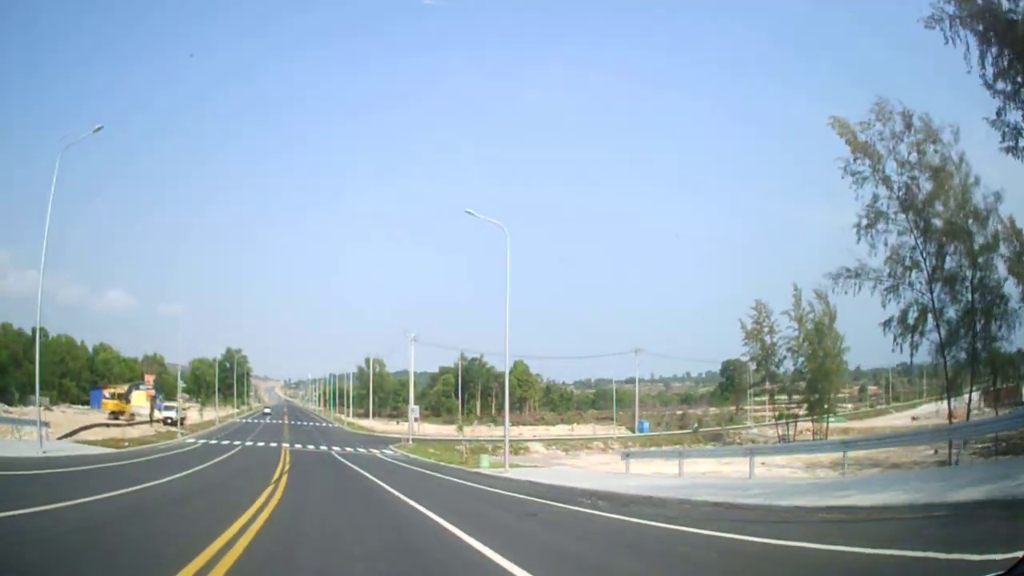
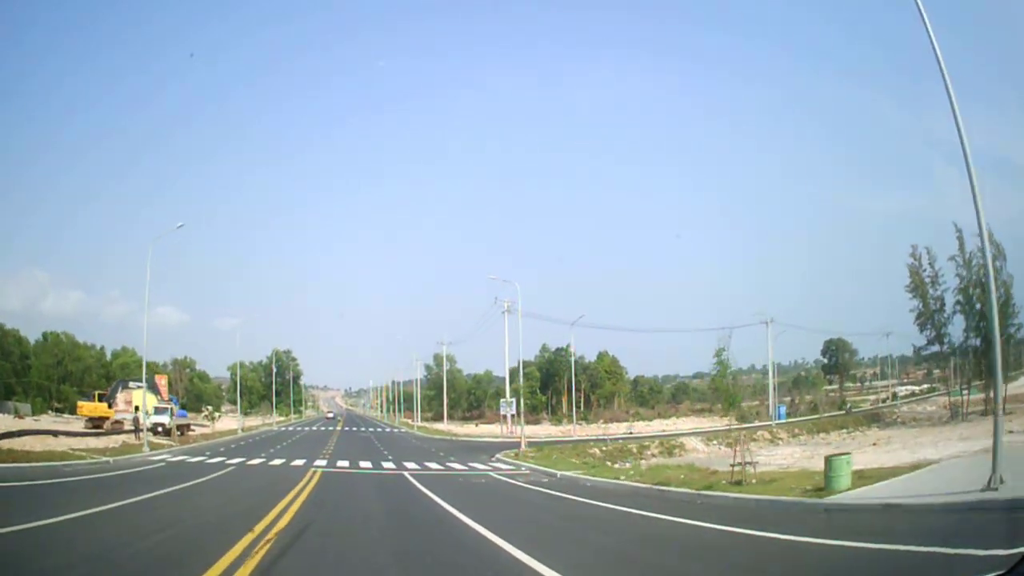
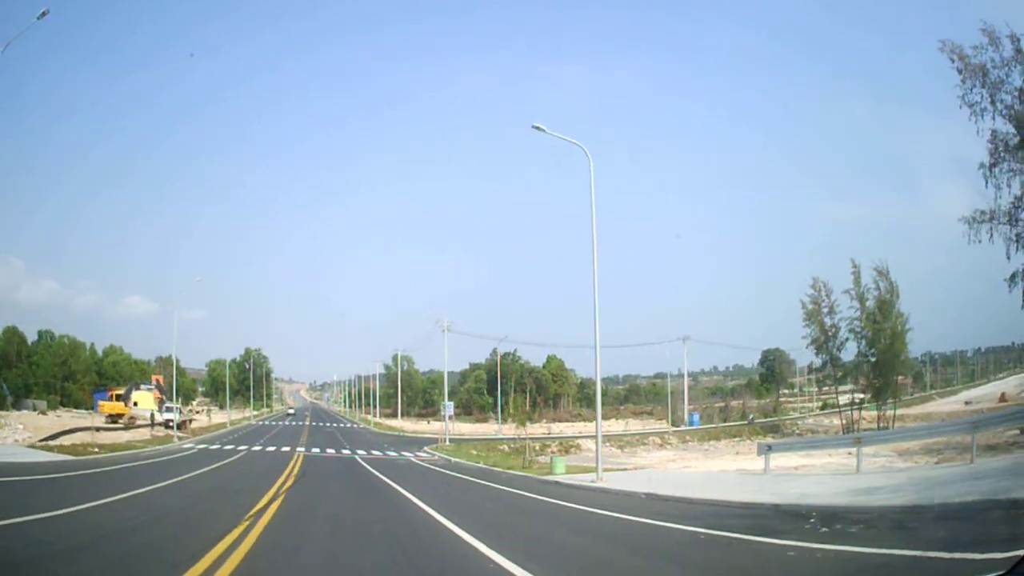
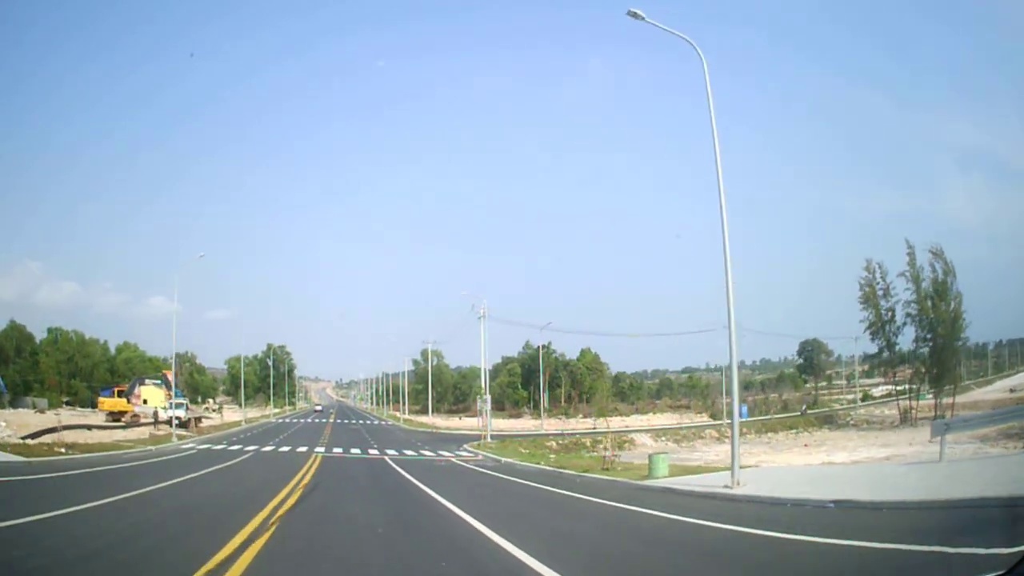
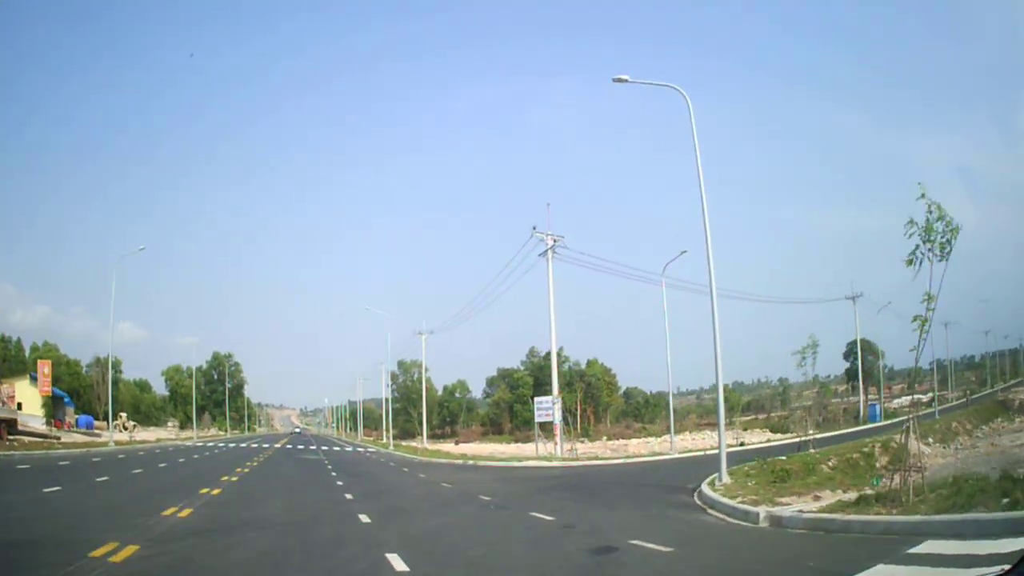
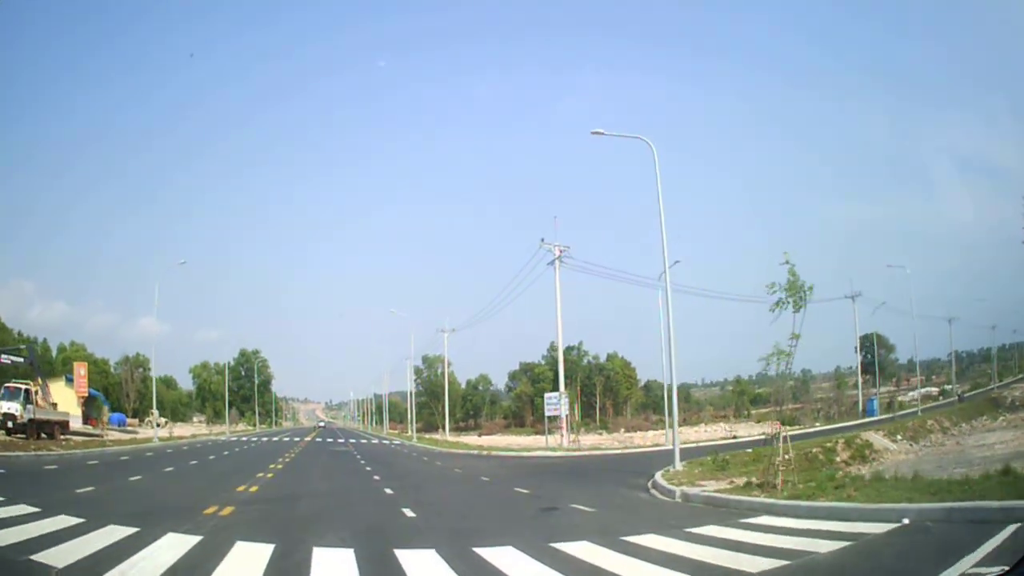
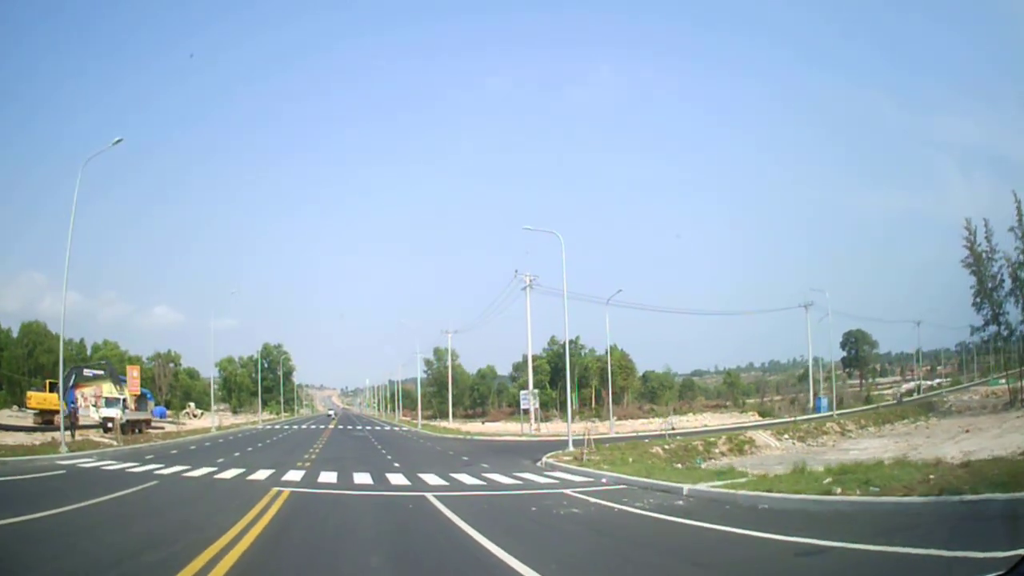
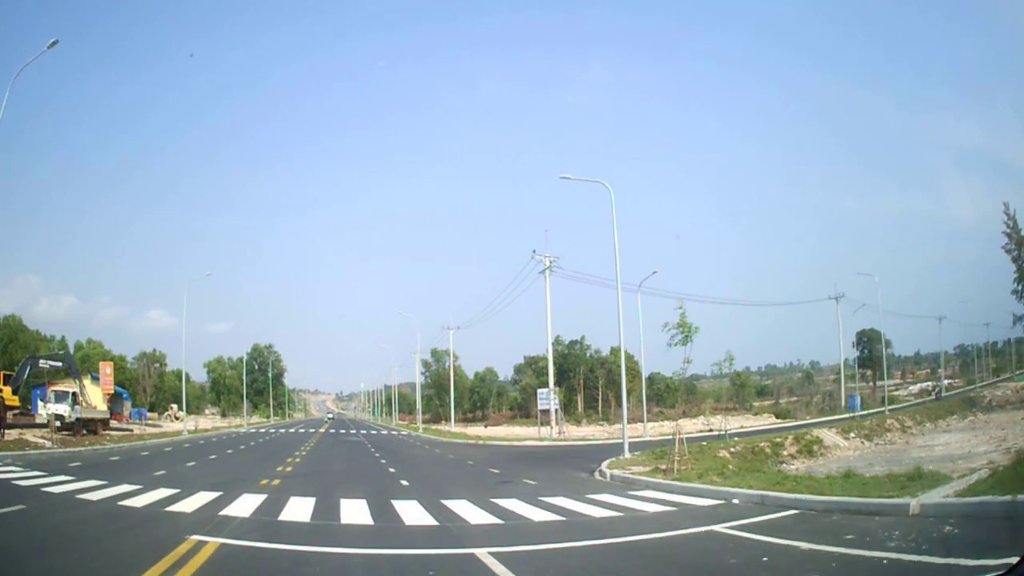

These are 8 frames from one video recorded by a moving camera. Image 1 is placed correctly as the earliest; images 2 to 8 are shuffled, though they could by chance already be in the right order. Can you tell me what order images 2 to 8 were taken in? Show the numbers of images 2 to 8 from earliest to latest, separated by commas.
3, 4, 2, 7, 8, 6, 5
